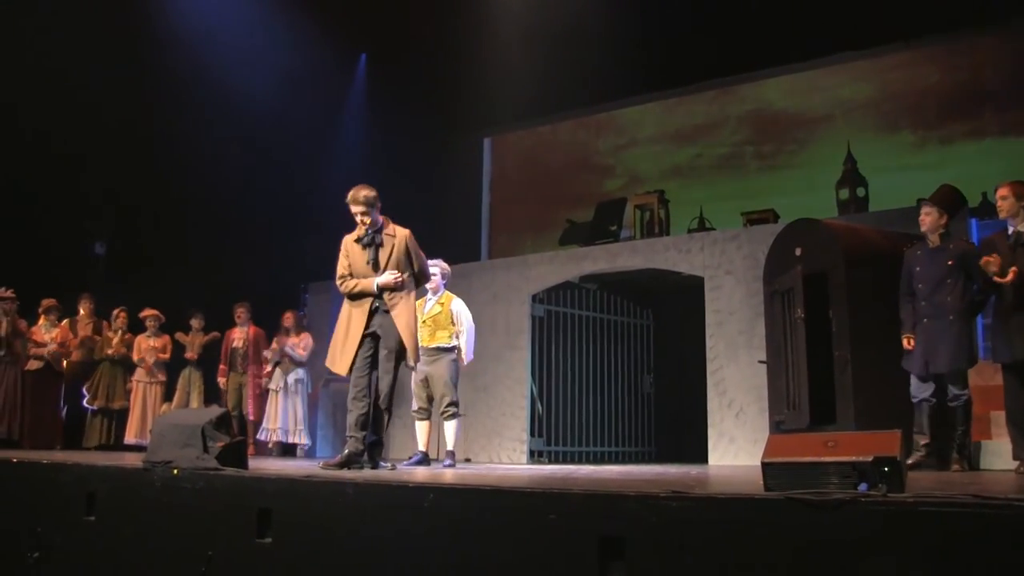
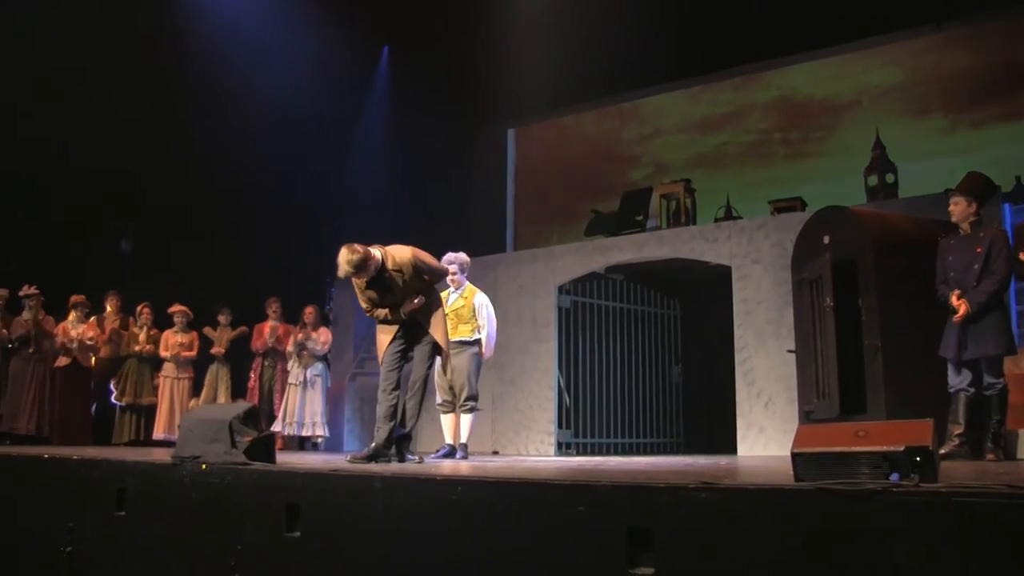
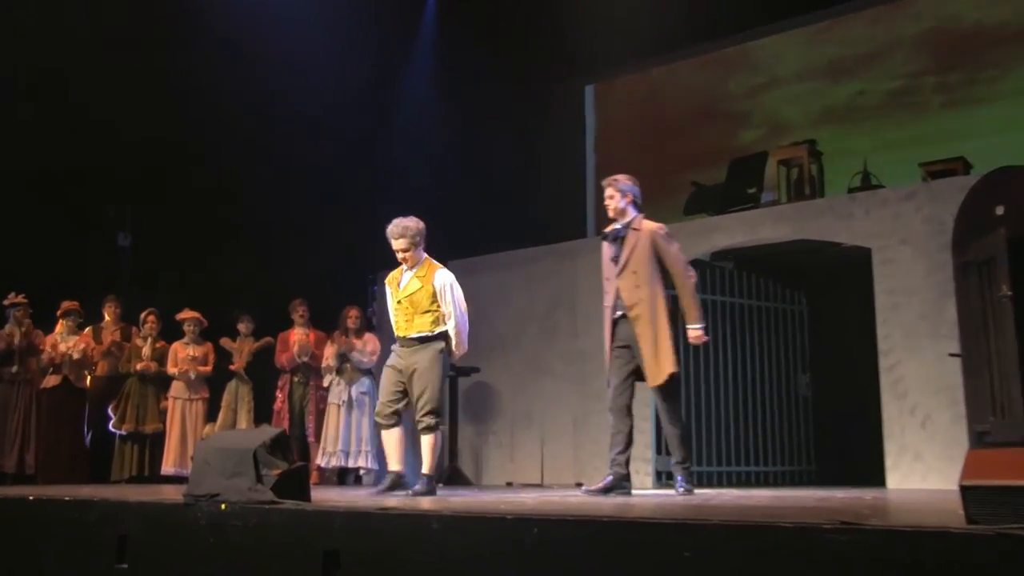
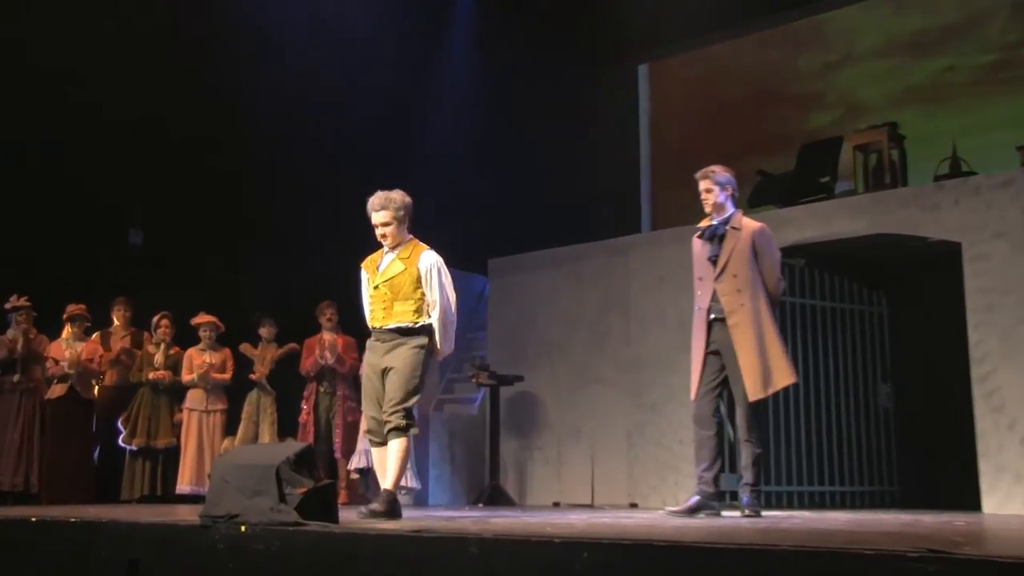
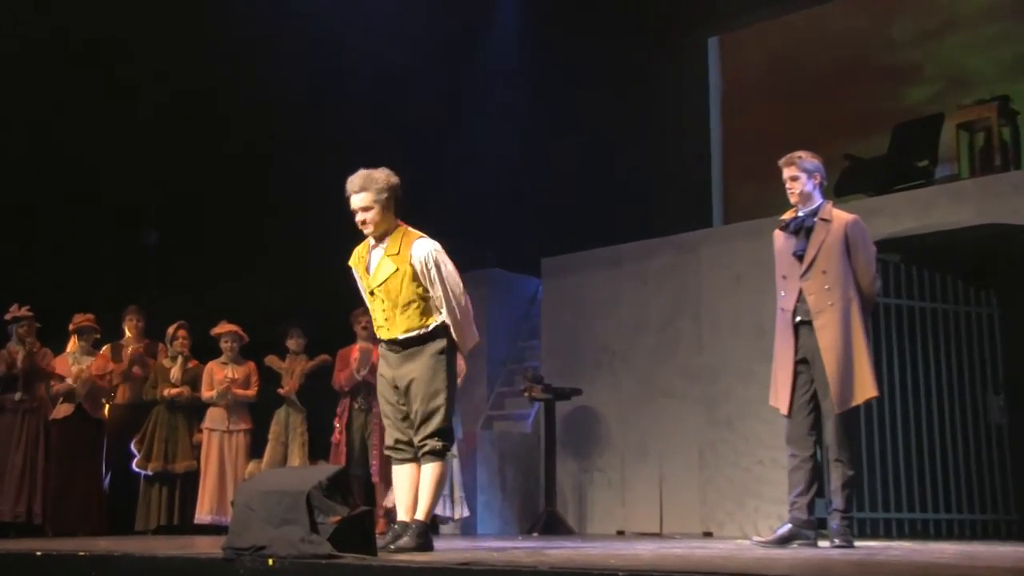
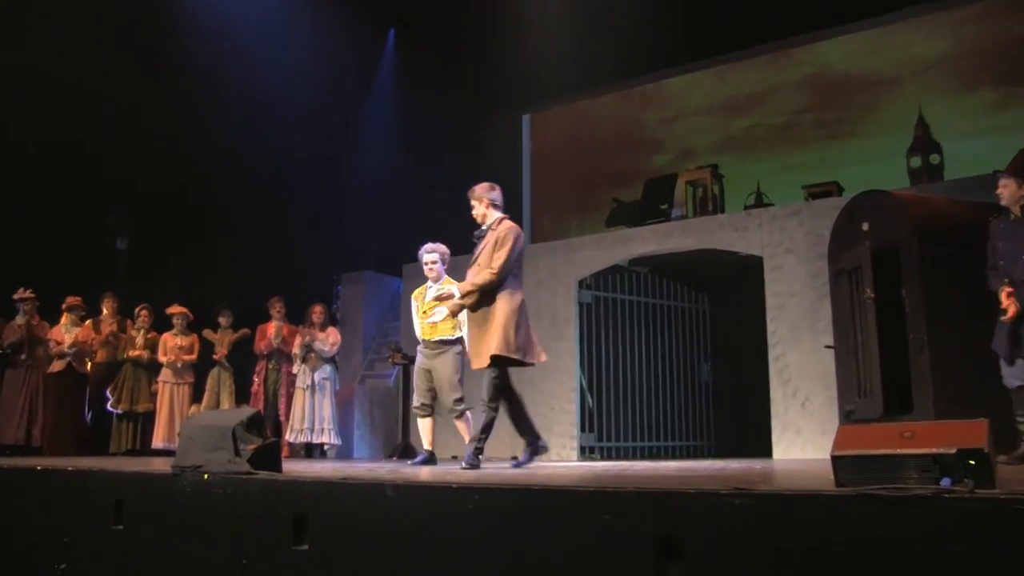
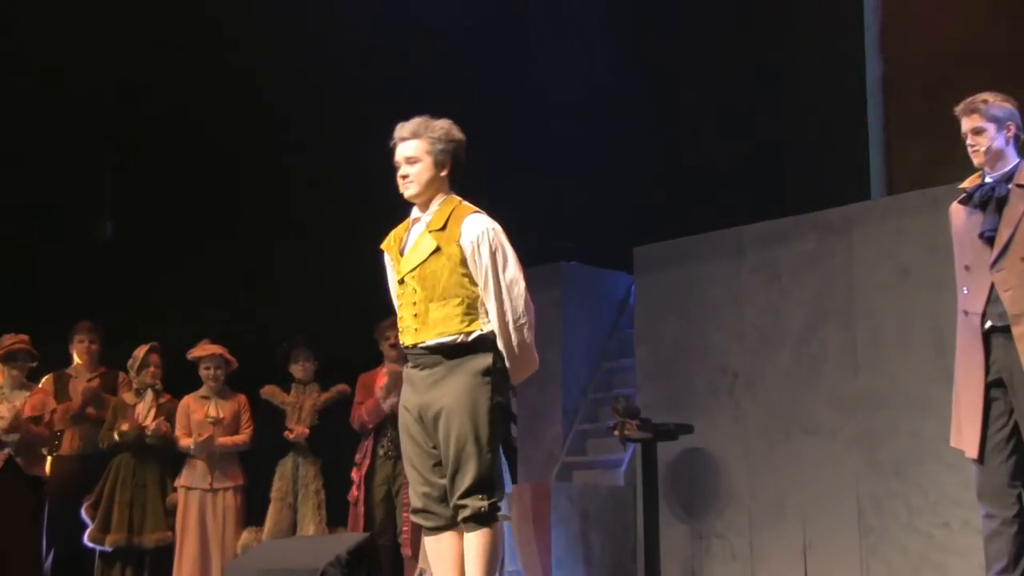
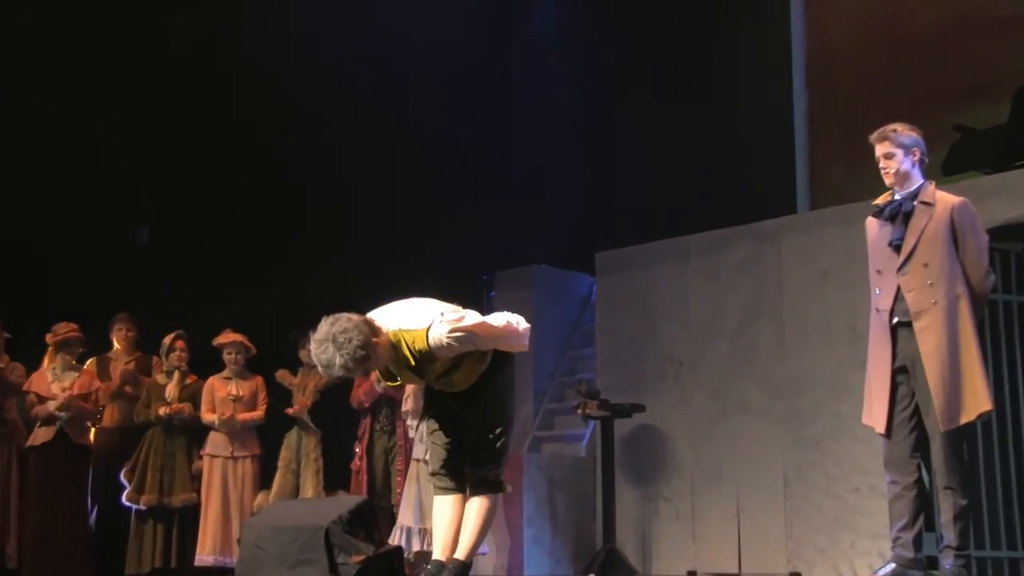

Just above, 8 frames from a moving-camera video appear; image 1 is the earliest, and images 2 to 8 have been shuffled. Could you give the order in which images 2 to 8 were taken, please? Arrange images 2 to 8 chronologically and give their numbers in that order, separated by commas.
2, 6, 3, 4, 5, 8, 7
